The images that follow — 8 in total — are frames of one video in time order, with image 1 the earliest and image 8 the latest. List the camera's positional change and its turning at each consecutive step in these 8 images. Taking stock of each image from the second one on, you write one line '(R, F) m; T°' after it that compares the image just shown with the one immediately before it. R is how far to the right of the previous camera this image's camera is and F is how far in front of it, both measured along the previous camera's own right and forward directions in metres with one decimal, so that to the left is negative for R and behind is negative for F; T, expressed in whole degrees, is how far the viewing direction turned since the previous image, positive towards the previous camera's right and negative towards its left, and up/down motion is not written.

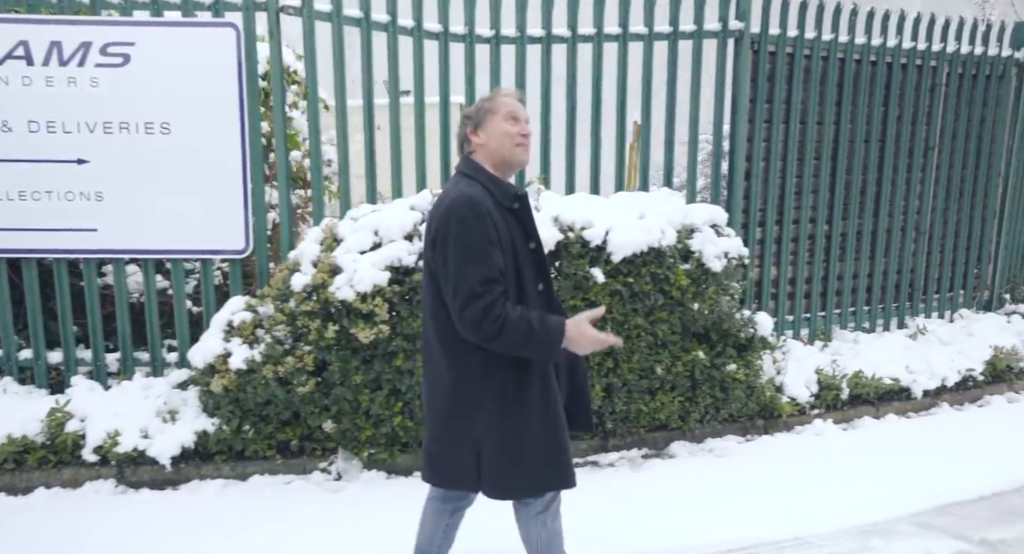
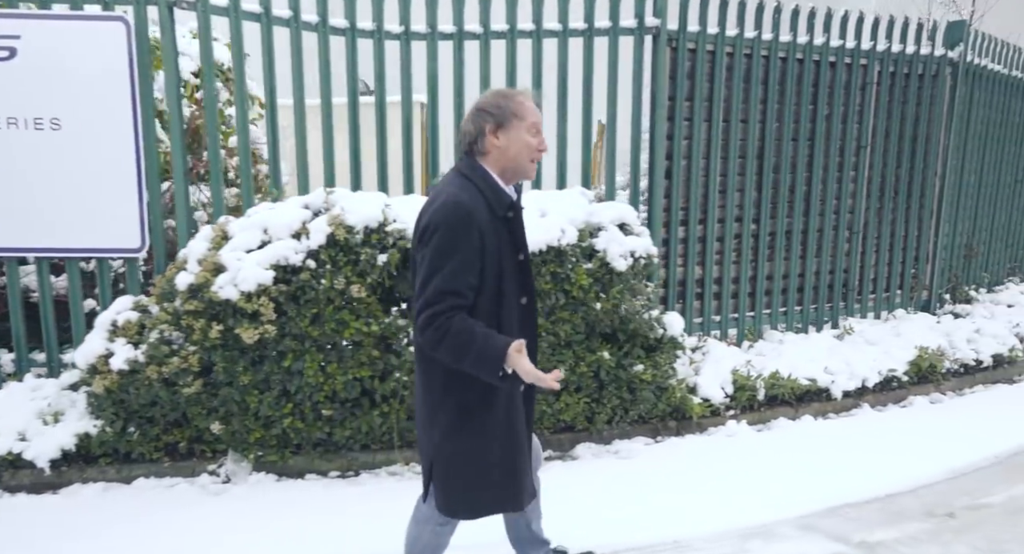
(+0.4, +0.1) m; 0°
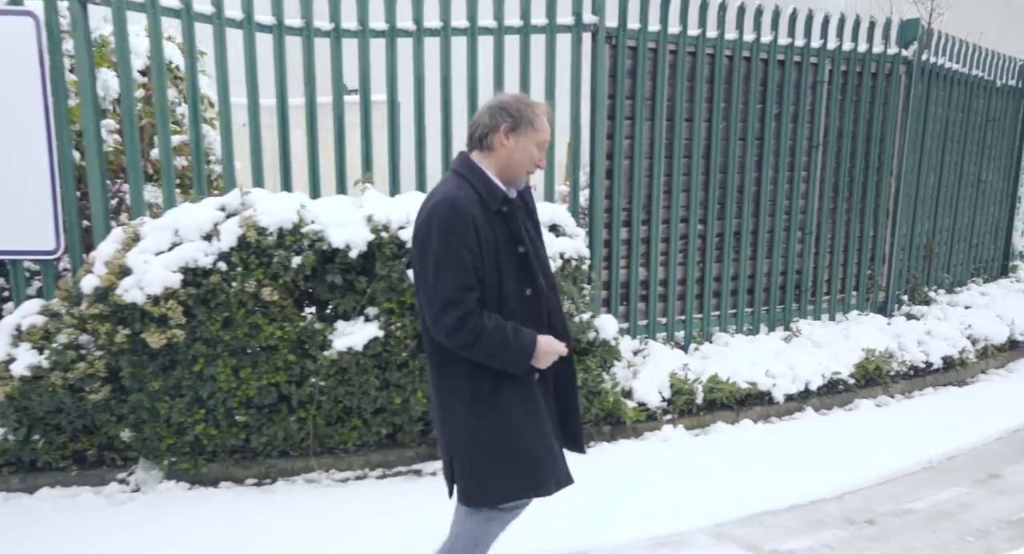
(+0.3, +0.1) m; 0°
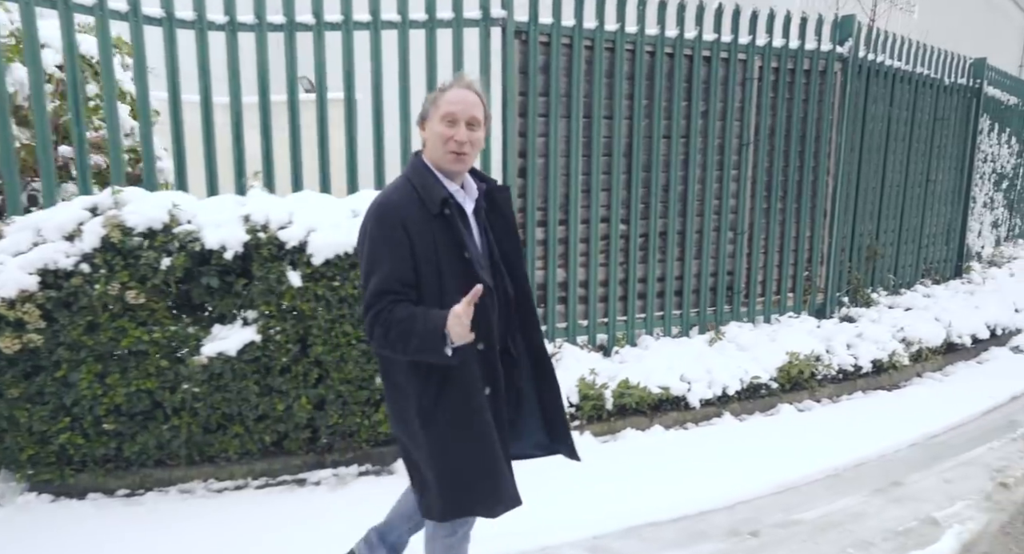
(+0.5, +0.1) m; 0°
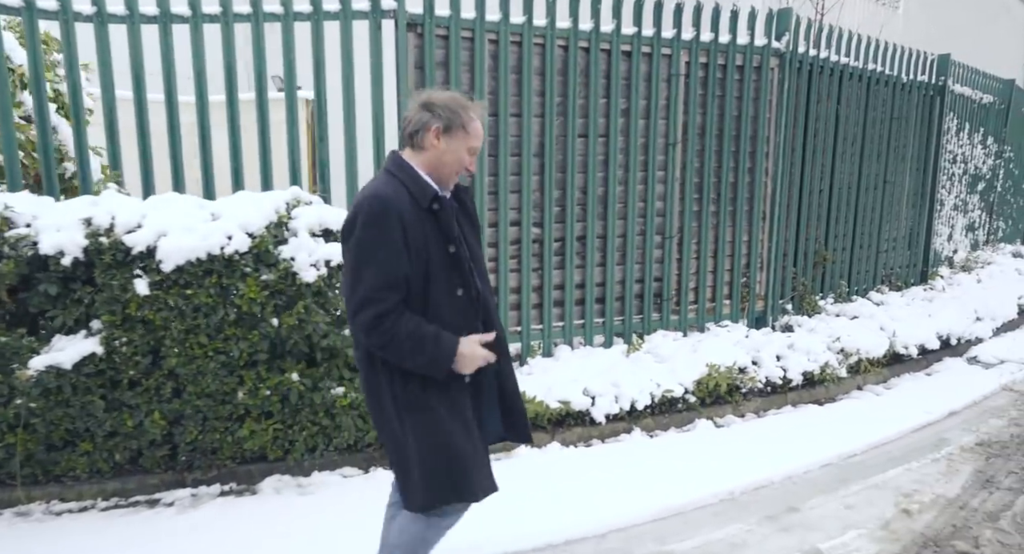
(+0.6, +0.2) m; -1°
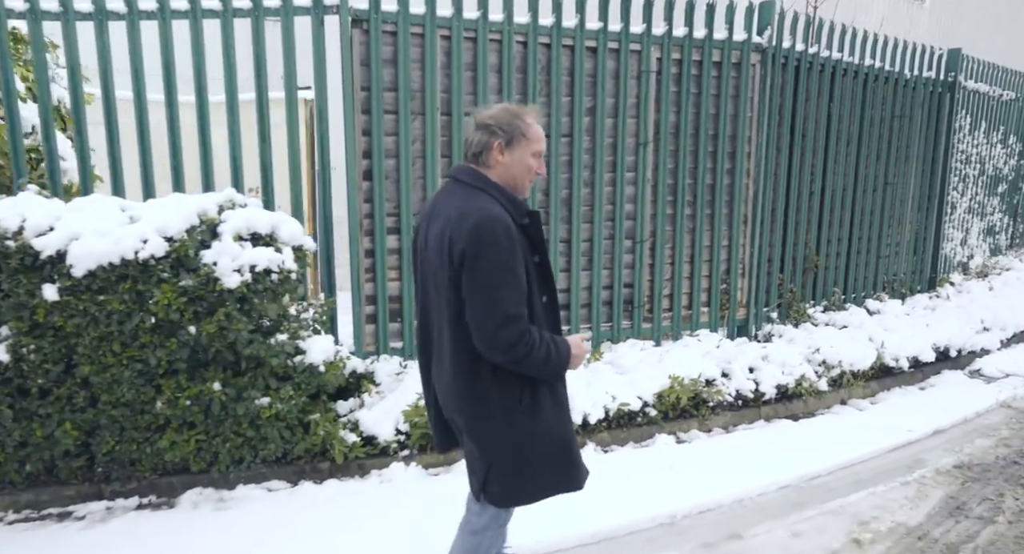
(+0.4, +0.2) m; -3°
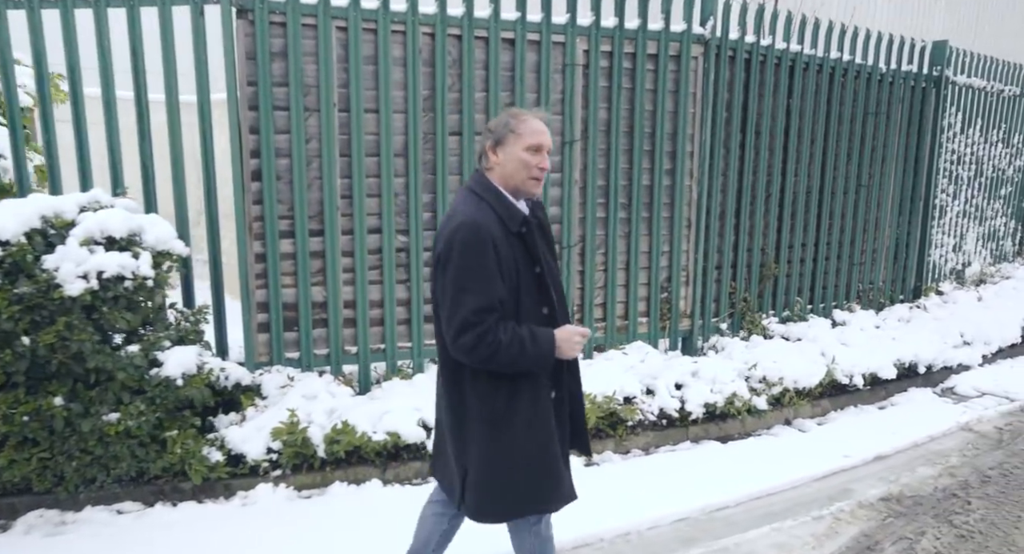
(+0.7, +0.3) m; -3°
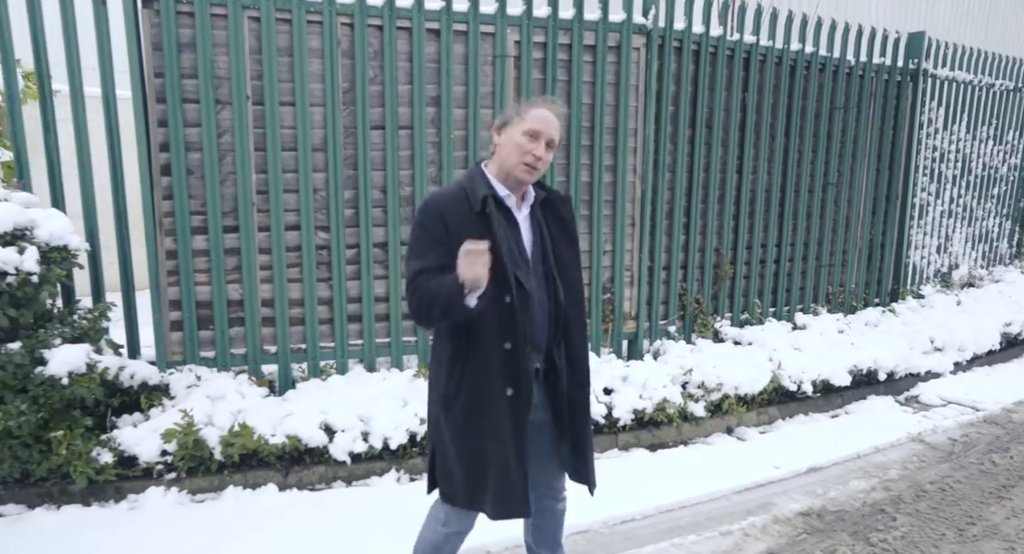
(+0.5, +0.1) m; -2°
